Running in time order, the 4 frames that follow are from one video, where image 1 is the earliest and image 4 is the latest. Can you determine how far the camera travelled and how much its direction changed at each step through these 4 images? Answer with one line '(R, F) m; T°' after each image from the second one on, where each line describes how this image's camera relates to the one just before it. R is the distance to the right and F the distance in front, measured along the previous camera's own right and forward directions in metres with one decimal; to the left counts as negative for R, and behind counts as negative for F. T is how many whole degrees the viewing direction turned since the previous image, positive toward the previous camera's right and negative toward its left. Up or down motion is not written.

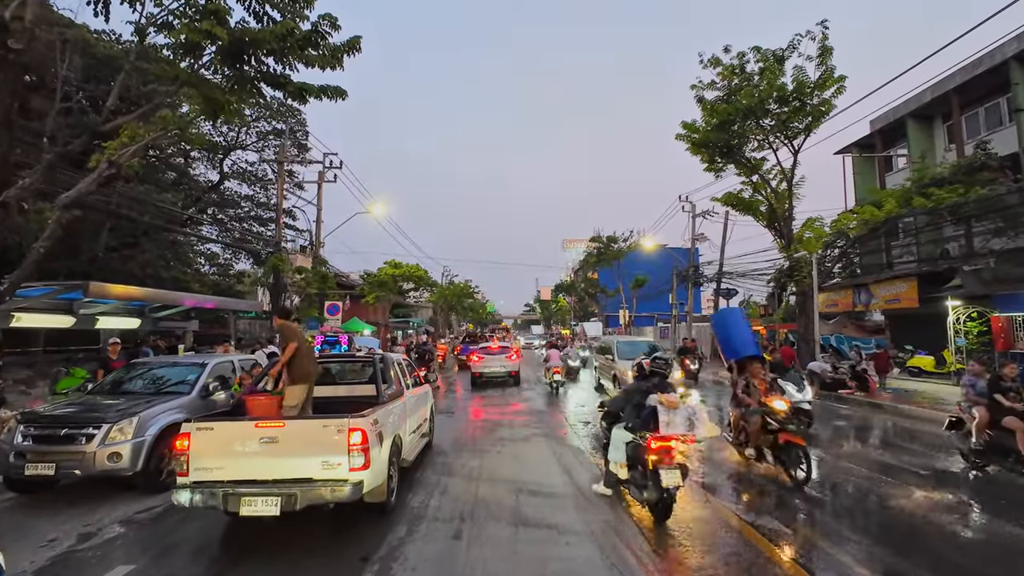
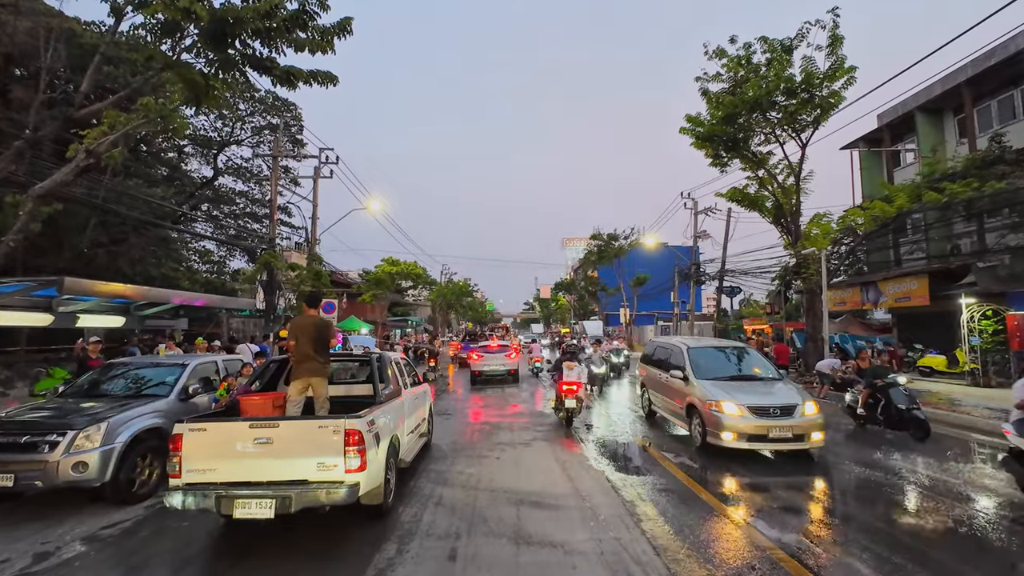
(0.0, +0.5) m; 0°
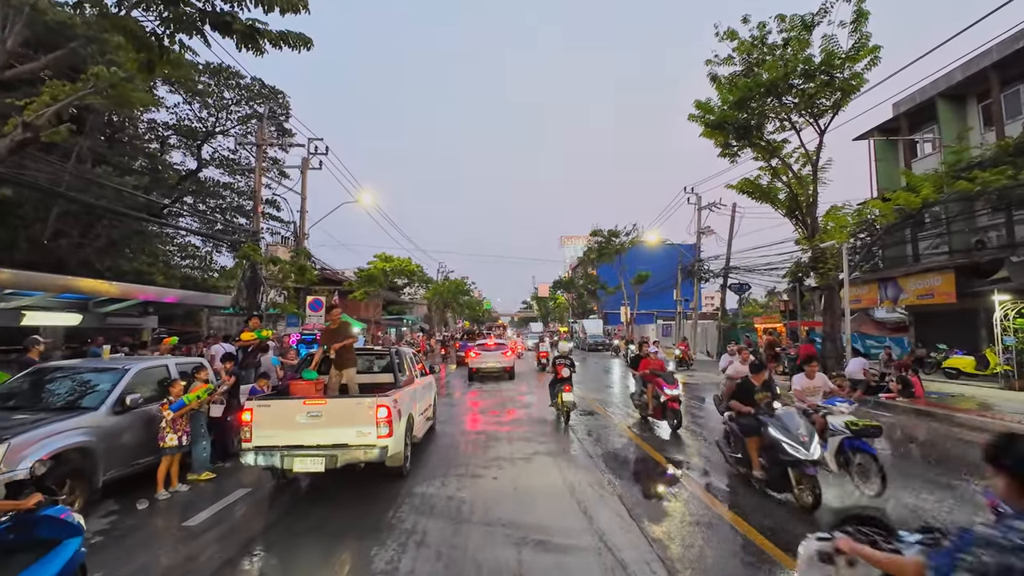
(0.0, +1.2) m; 0°
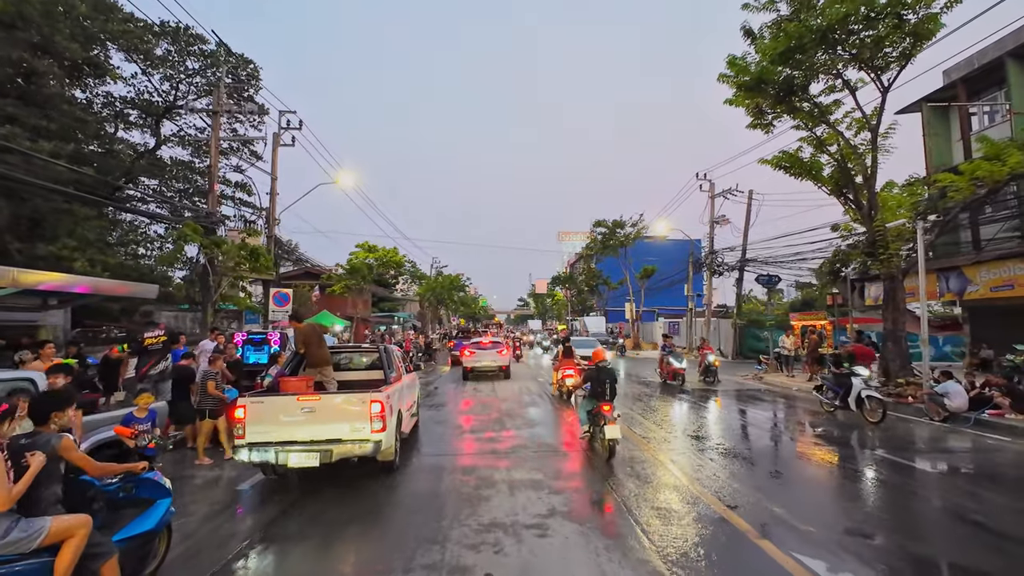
(-0.1, +2.8) m; 0°
